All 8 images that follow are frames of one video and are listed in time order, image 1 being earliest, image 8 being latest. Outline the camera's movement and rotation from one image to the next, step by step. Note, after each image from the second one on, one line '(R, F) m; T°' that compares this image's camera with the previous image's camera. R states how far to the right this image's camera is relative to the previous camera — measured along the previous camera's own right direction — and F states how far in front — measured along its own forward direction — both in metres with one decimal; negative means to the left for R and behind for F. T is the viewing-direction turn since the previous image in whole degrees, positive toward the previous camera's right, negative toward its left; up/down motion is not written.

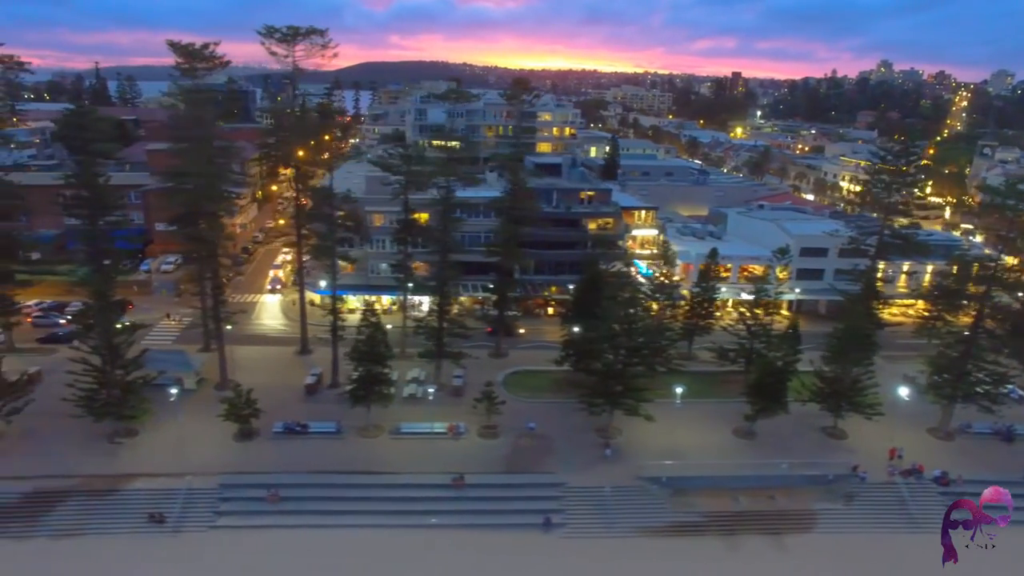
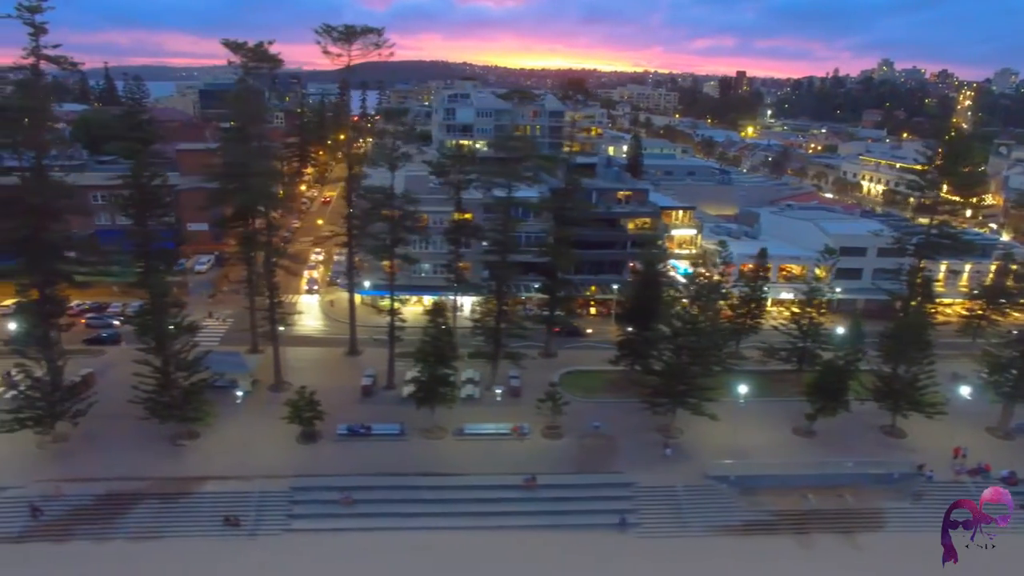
(-3.5, 0.0) m; 0°
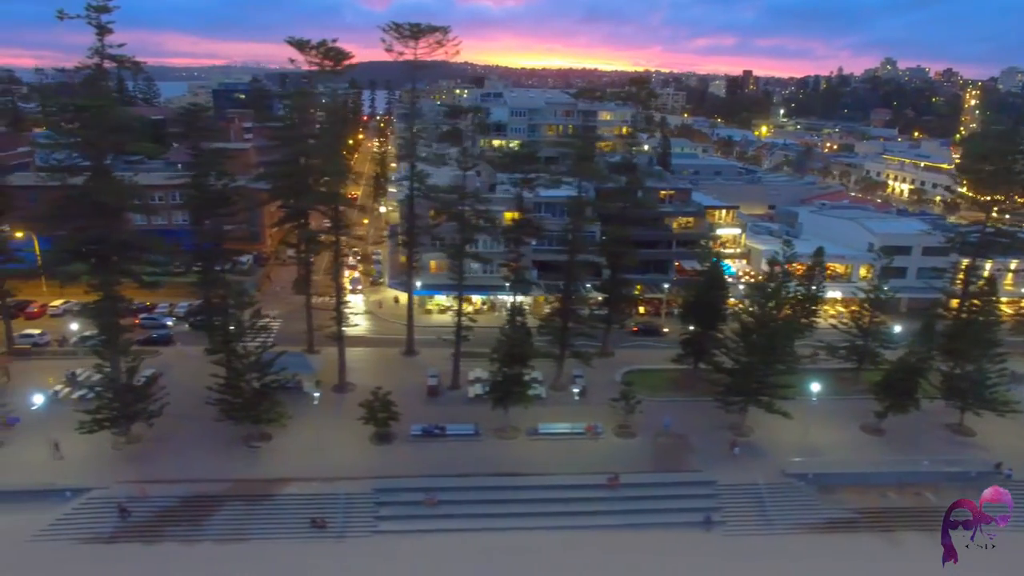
(-3.9, 0.0) m; 0°
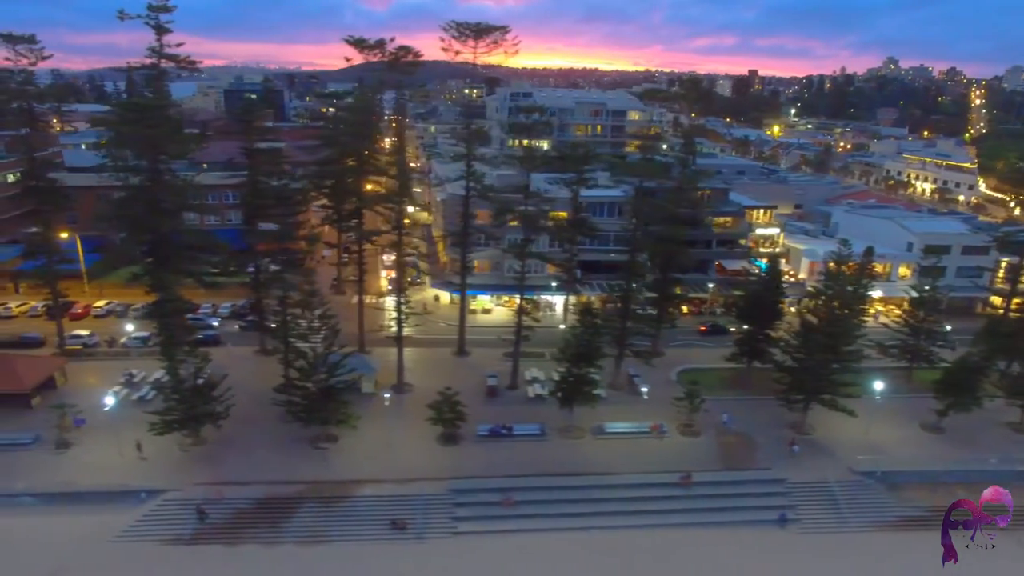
(-3.5, 0.0) m; 0°
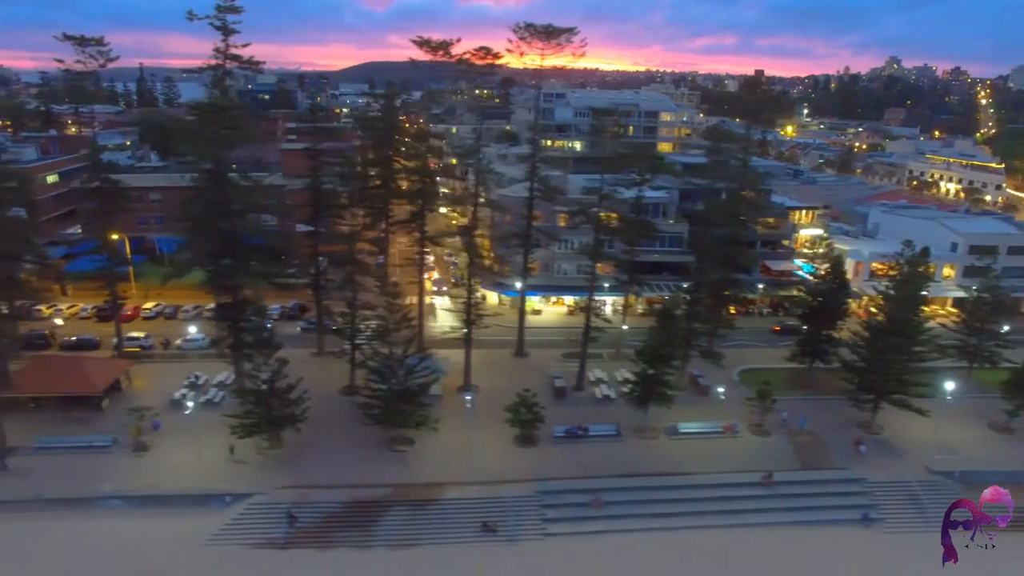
(-4.0, 0.0) m; 0°
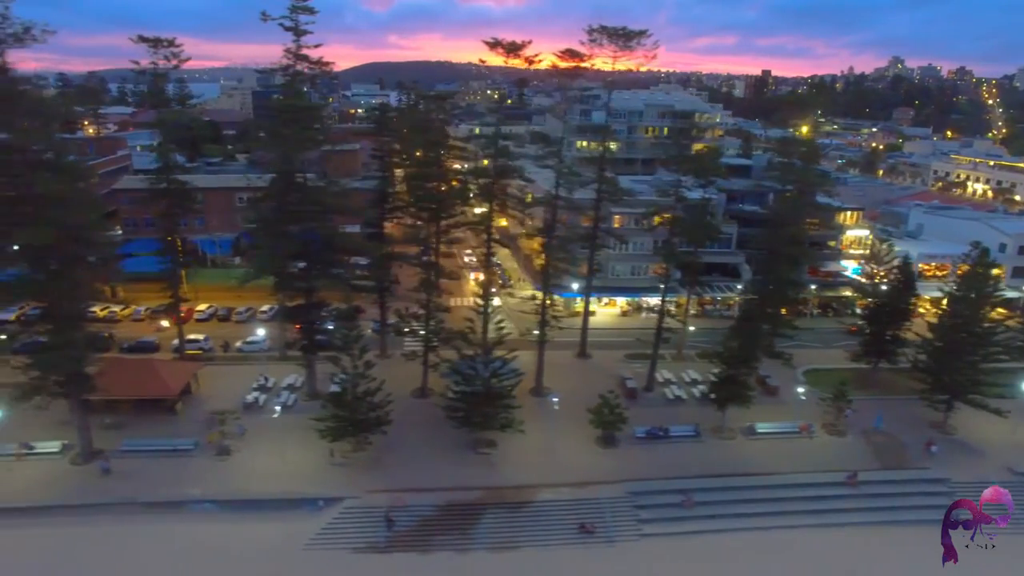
(-4.3, 0.0) m; 0°
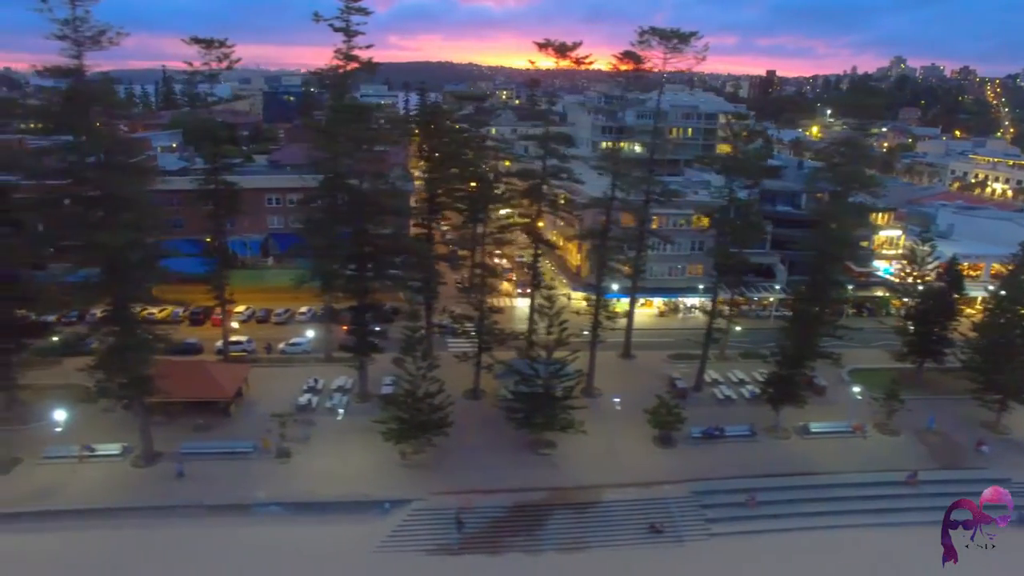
(-3.0, 0.0) m; 0°
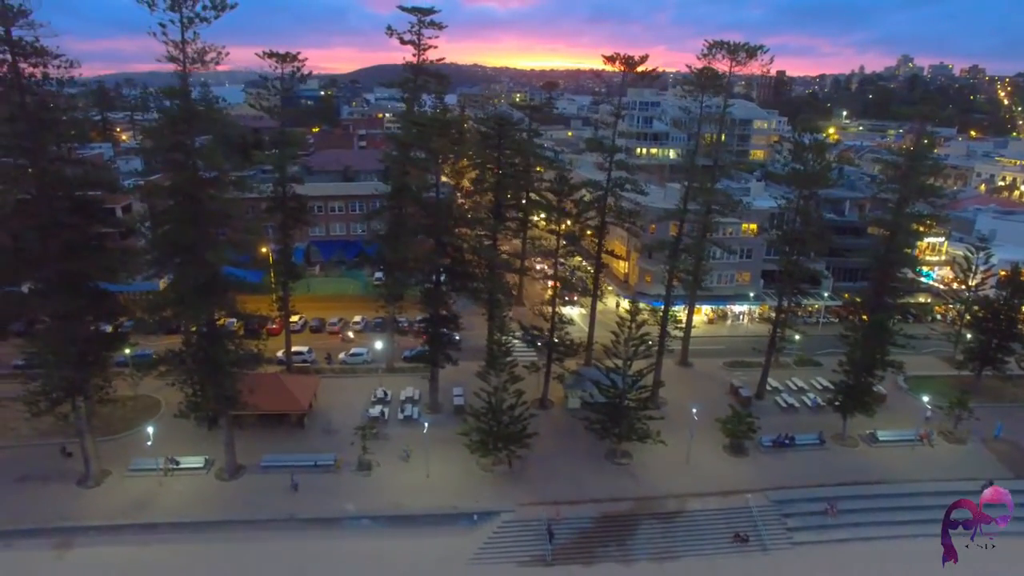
(-3.8, -0.4) m; 0°
